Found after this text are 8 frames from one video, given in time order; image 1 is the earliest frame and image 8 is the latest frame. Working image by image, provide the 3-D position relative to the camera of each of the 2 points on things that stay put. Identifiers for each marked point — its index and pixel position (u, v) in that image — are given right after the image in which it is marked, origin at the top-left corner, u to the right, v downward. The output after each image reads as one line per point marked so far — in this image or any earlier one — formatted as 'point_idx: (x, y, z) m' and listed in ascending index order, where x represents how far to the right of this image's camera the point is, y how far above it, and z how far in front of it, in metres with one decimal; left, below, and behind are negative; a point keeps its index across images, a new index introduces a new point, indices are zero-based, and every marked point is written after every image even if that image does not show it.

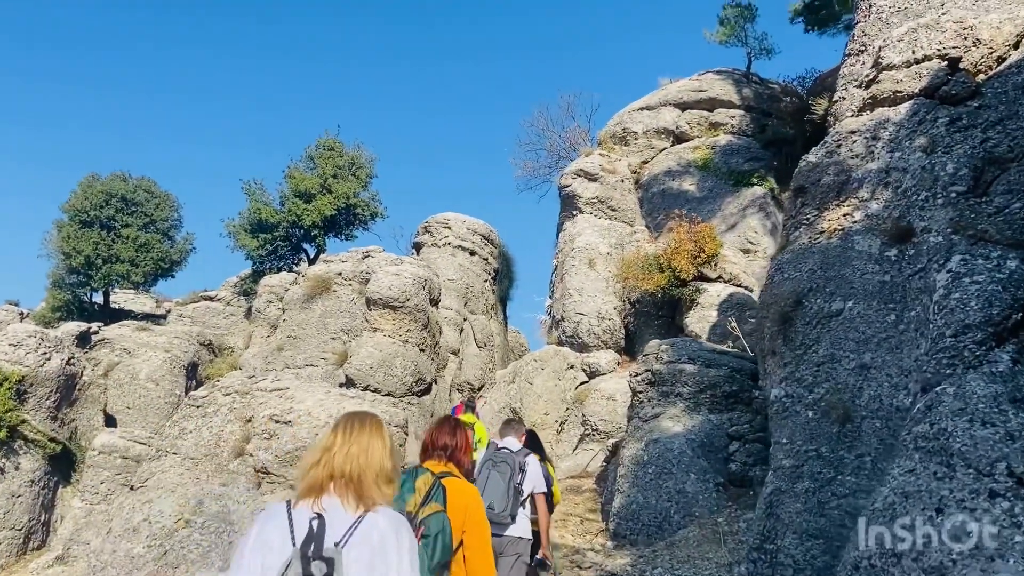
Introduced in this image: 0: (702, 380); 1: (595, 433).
0: (+2.4, -1.2, +10.3) m
1: (+1.4, -2.5, +13.9) m
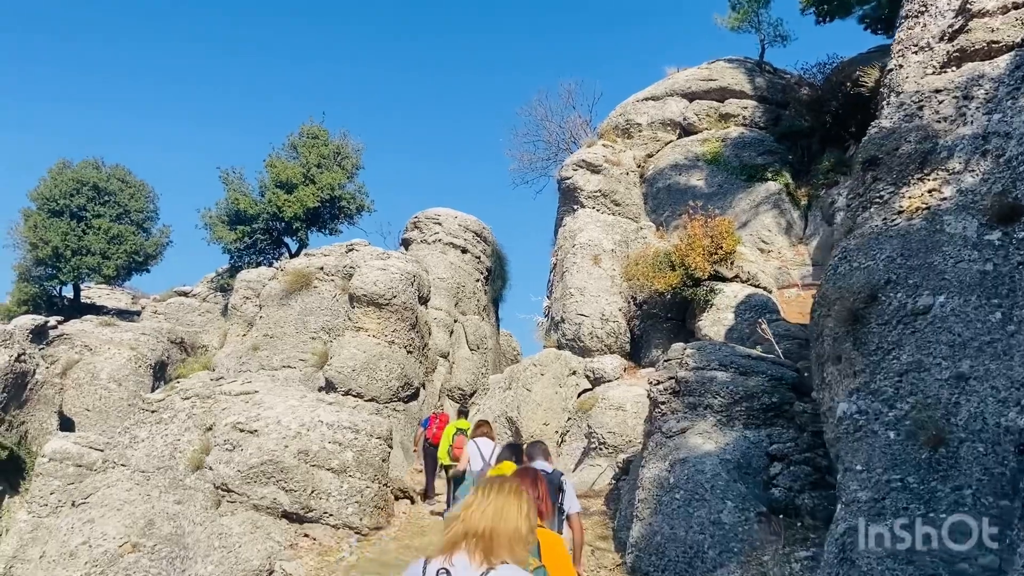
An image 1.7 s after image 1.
0: (+2.5, -1.1, +8.9) m
1: (+1.4, -2.5, +12.4) m
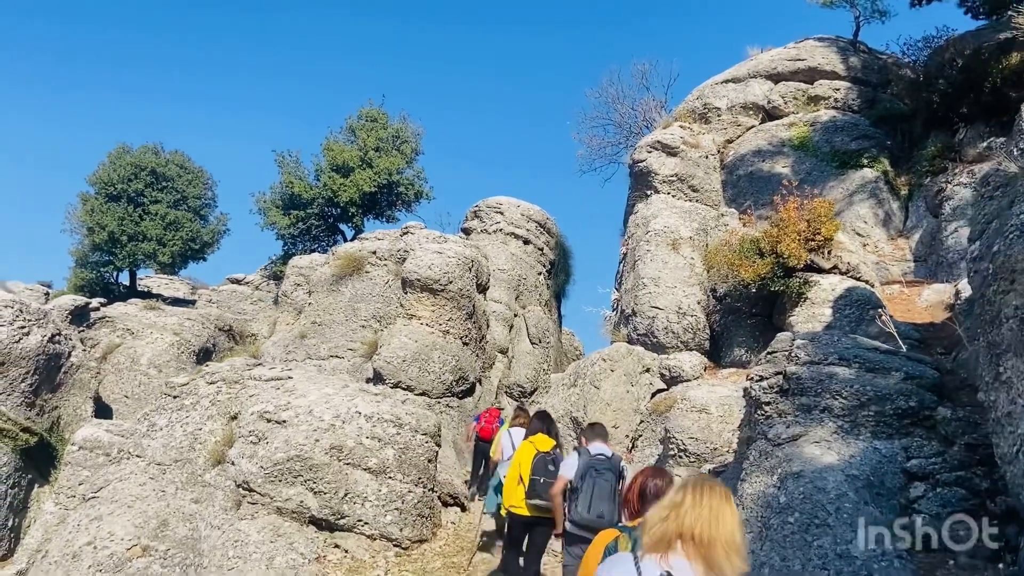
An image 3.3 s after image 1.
0: (+3.1, -0.9, +7.2) m
1: (+2.3, -2.3, +10.8) m
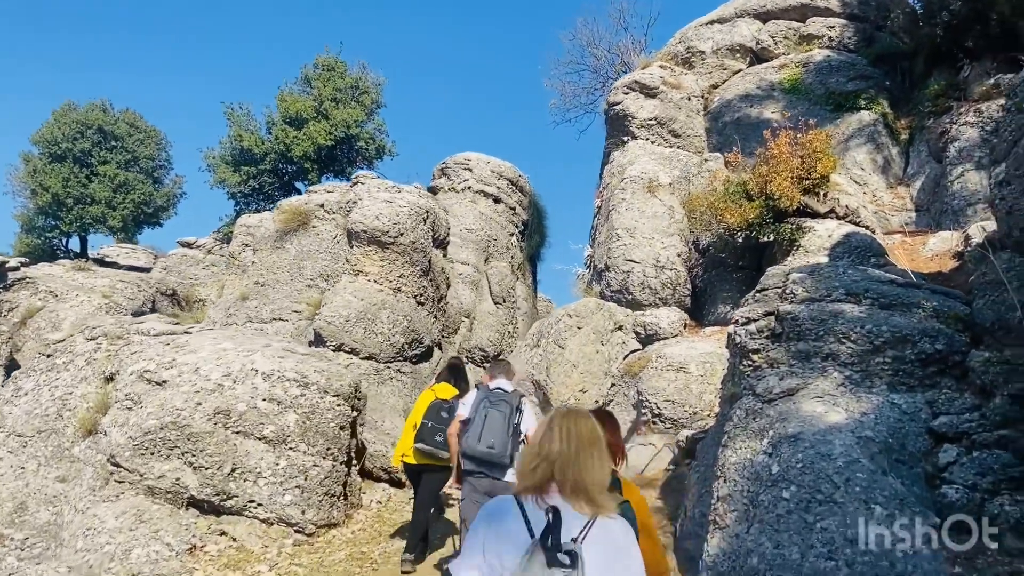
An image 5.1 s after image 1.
0: (+2.6, -0.3, +5.7) m
1: (+1.7, -1.6, +9.4) m
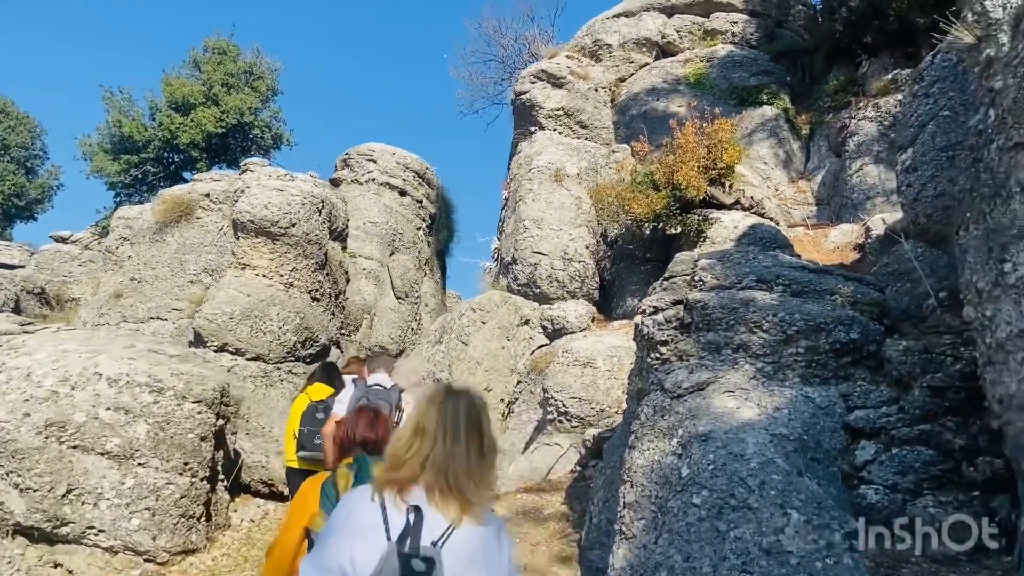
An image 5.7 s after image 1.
0: (+1.8, -0.2, +5.3) m
1: (+0.6, -1.5, +8.9) m
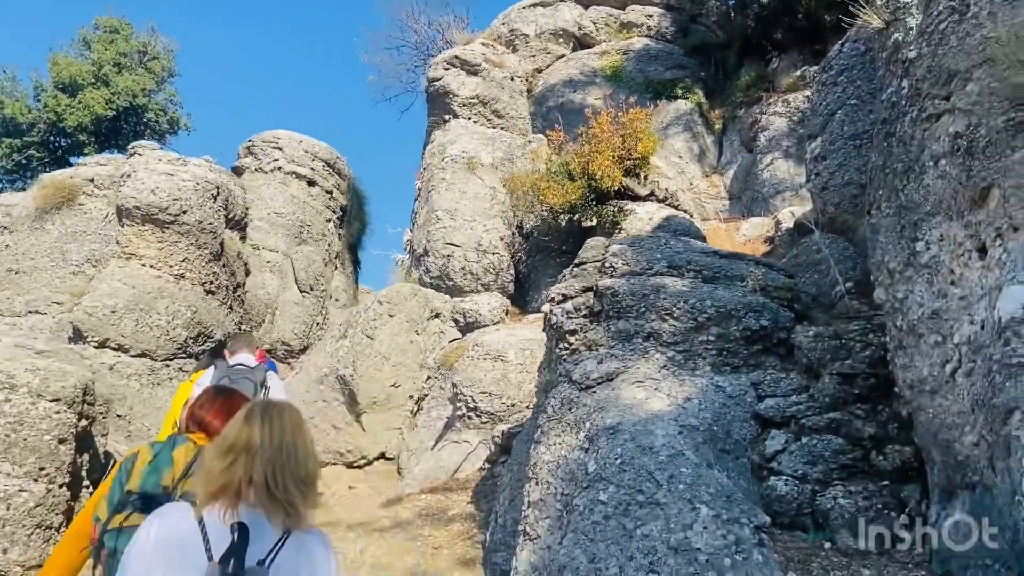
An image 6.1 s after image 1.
0: (+1.2, -0.1, +5.1) m
1: (-0.4, -1.4, +8.5) m
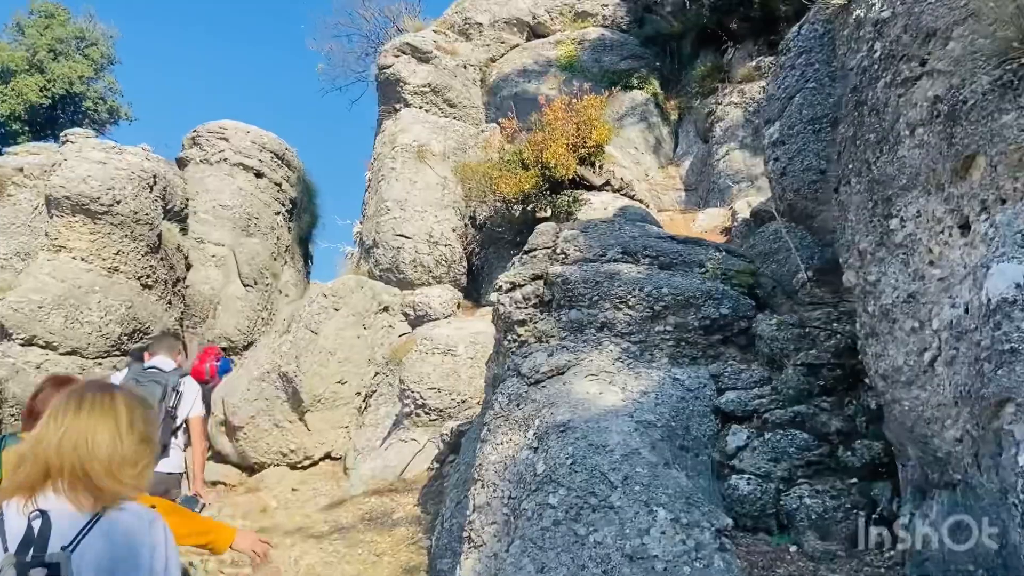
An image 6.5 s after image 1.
0: (+0.9, -0.1, +4.8) m
1: (-0.9, -1.3, +8.1) m
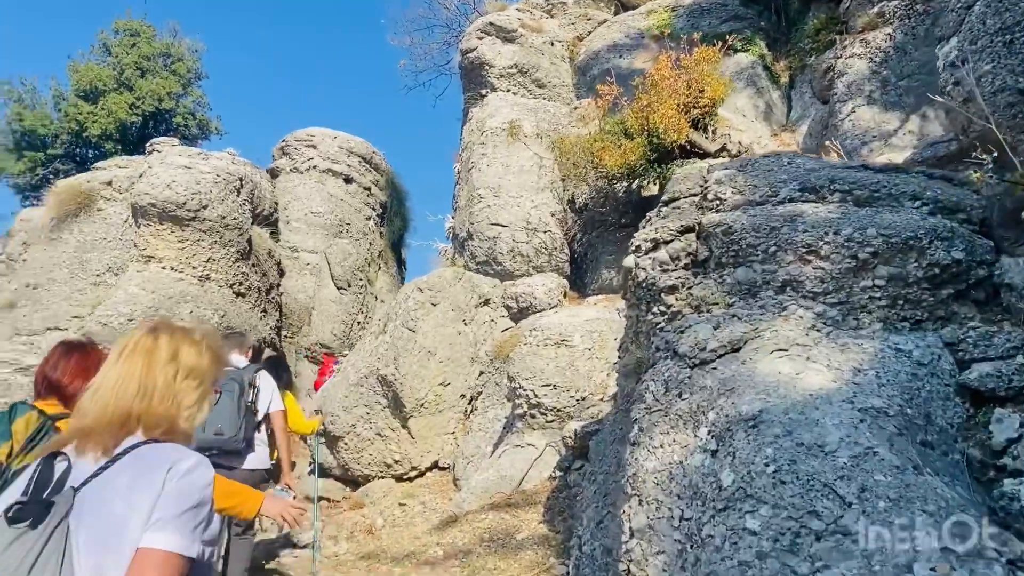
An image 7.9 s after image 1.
0: (+1.5, +0.2, +3.6) m
1: (+0.2, -1.1, +7.1) m
